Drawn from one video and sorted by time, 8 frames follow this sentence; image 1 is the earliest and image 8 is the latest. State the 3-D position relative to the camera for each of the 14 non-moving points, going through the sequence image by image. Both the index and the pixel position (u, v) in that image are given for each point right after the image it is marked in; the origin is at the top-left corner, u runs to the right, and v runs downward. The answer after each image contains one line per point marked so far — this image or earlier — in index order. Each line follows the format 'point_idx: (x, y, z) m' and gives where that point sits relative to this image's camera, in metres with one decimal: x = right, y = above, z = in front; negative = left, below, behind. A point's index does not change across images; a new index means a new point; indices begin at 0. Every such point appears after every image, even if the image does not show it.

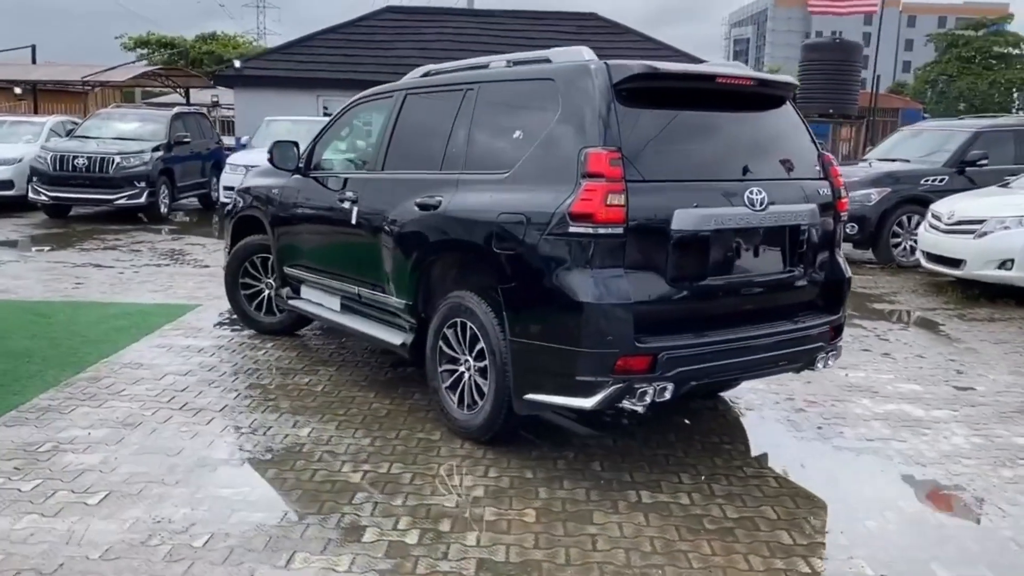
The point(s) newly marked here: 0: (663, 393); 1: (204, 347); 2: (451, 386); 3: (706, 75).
0: (+0.7, -0.5, +3.9) m
1: (-2.2, -0.4, +6.3) m
2: (-0.3, -0.5, +4.7) m
3: (+0.9, +1.0, +4.1) m
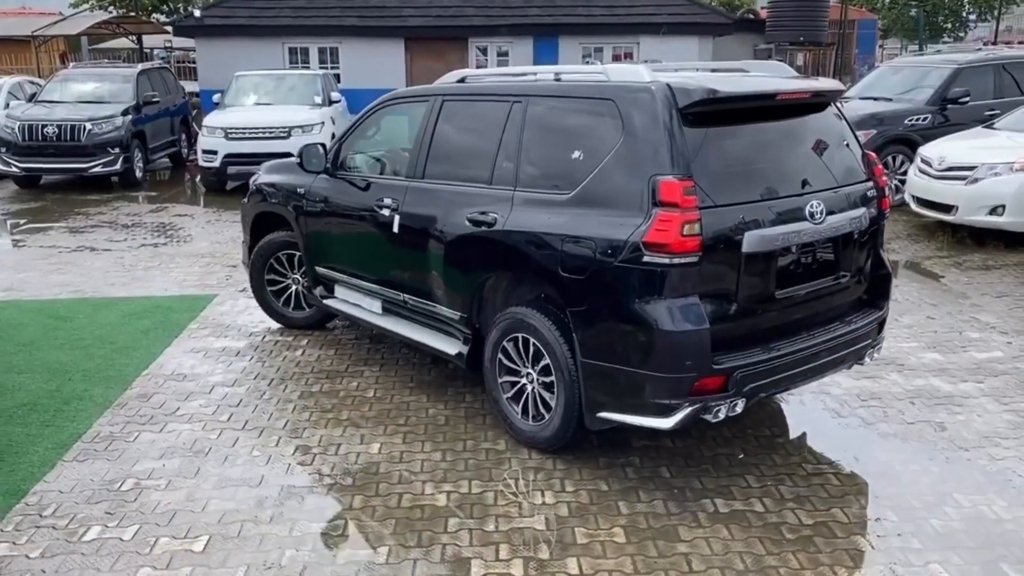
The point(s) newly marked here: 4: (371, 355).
0: (+1.0, -0.5, +4.1) m
1: (-1.9, -0.4, +6.4) m
2: (0.0, -0.6, +4.8) m
3: (+1.2, +0.9, +4.1) m
4: (-1.0, -0.5, +6.2) m
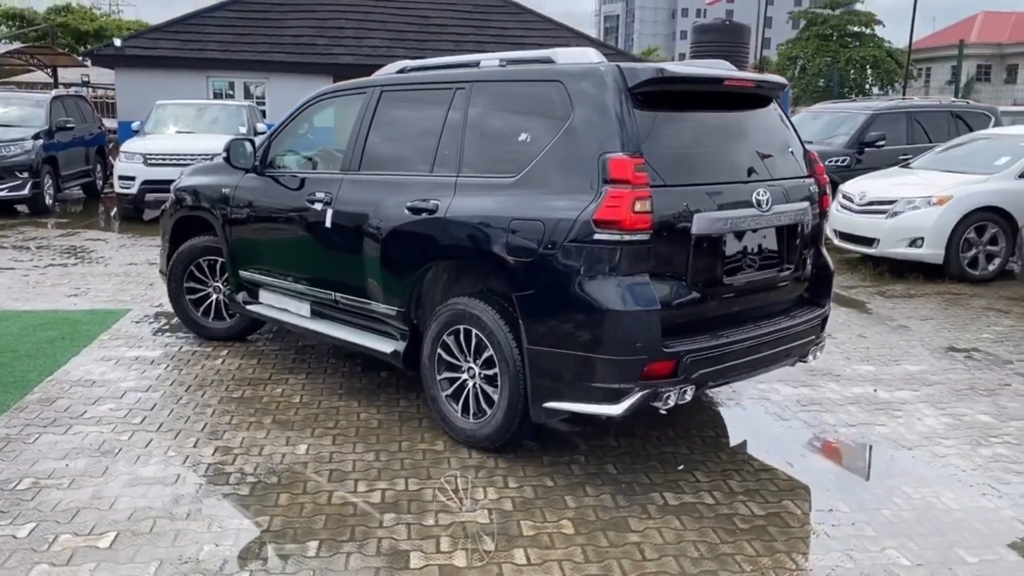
0: (+0.8, -0.5, +3.9) m
1: (-2.4, -0.5, +6.0) m
2: (-0.3, -0.5, +4.6) m
3: (+0.9, +1.0, +4.1) m
4: (-1.4, -0.5, +5.9) m
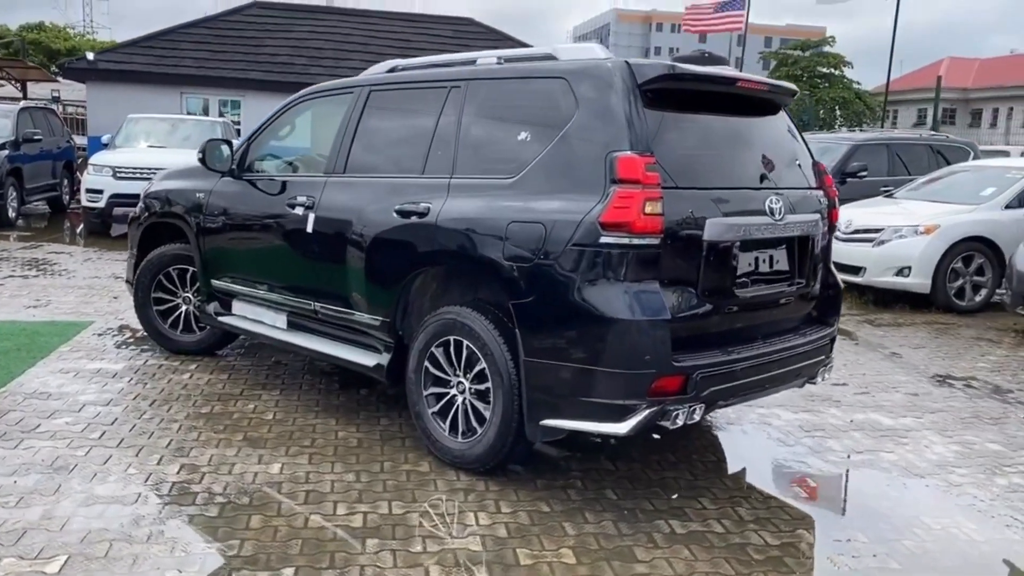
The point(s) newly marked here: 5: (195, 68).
0: (+0.7, -0.5, +3.7) m
1: (-2.5, -0.5, +5.6) m
2: (-0.3, -0.6, +4.3) m
3: (+0.9, +0.9, +3.9) m
4: (-1.5, -0.6, +5.5) m
5: (-6.3, +4.4, +17.8) m
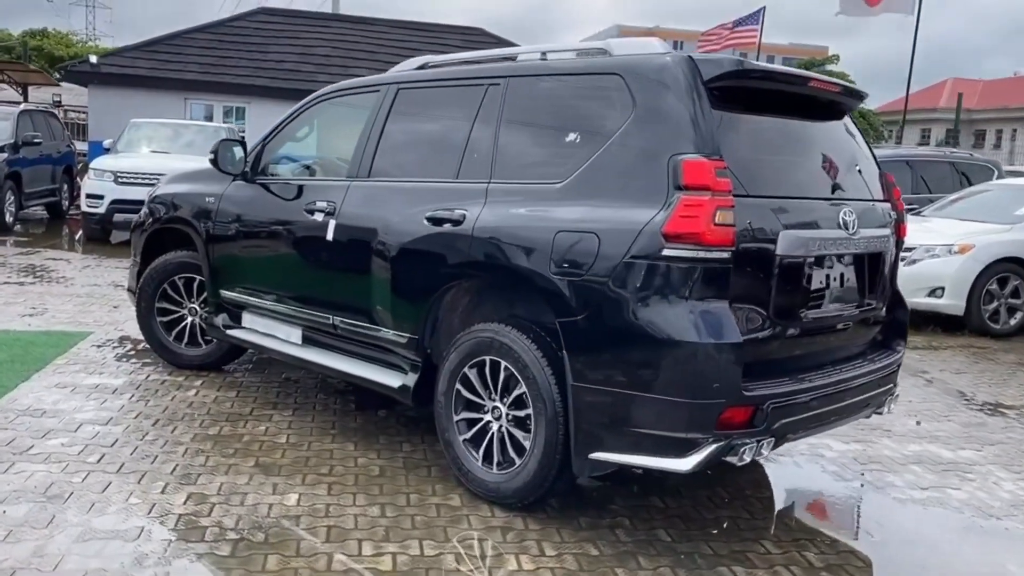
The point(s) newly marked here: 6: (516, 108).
0: (+0.9, -0.6, +3.3) m
1: (-2.3, -0.6, +5.2) m
2: (-0.2, -0.7, +3.9) m
3: (+1.1, +0.8, +3.6) m
4: (-1.3, -0.6, +5.1) m
5: (-6.1, +4.2, +17.5) m
6: (0.0, +0.8, +3.9) m
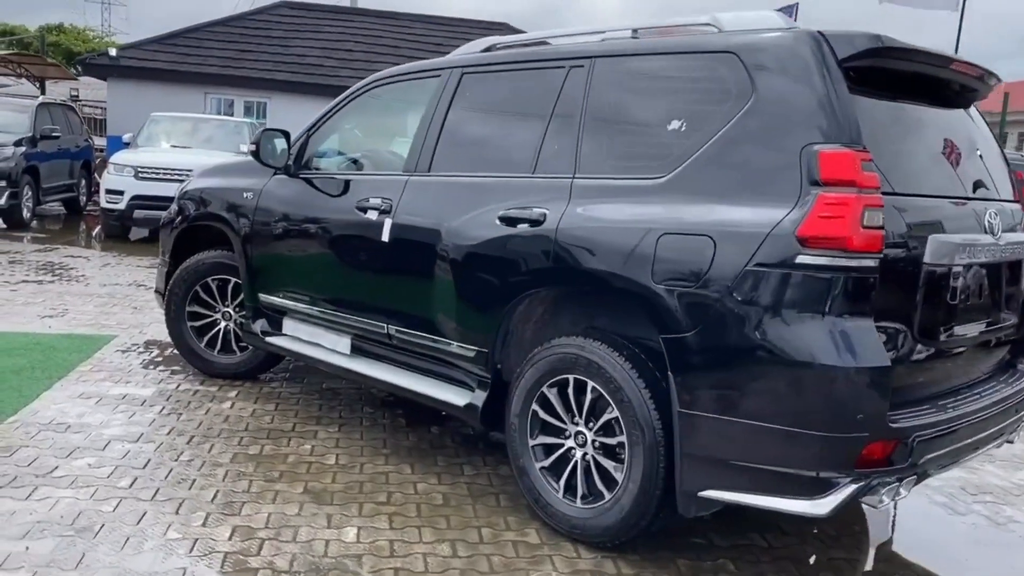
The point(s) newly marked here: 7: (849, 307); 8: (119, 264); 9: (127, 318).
0: (+1.2, -0.6, +2.8) m
1: (-2.0, -0.6, +4.8) m
2: (+0.1, -0.7, +3.5) m
3: (+1.5, +0.8, +3.1) m
4: (-1.0, -0.7, +4.7) m
5: (-5.6, +4.2, +17.1) m
6: (+0.4, +0.8, +3.5) m
7: (+1.0, -0.1, +2.7) m
8: (-4.3, +0.3, +9.7) m
9: (-3.0, -0.2, +6.9) m
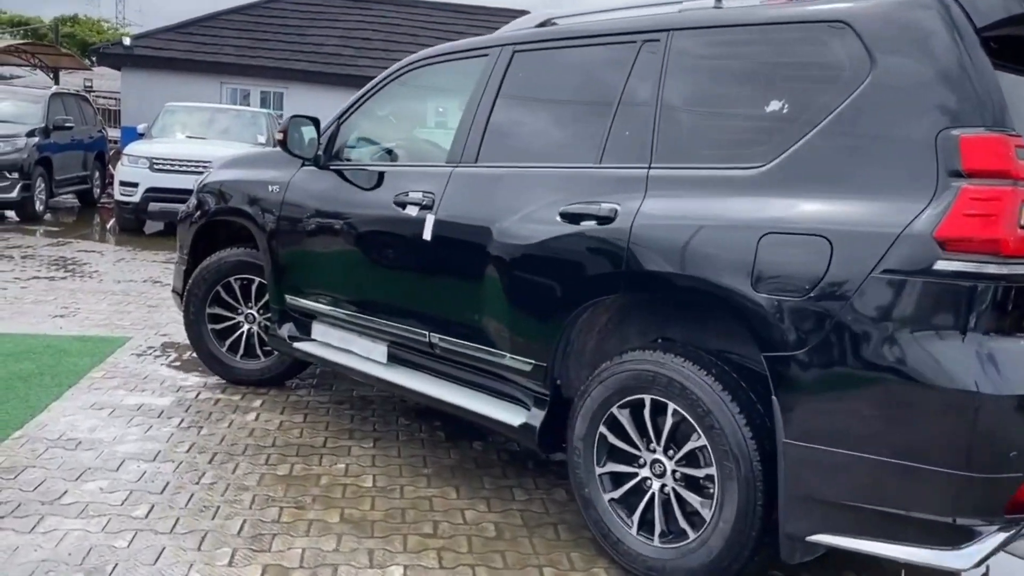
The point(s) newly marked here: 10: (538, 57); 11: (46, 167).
0: (+1.4, -0.7, +2.4) m
1: (-1.7, -0.6, +4.4) m
2: (+0.4, -0.7, +3.1) m
3: (+1.7, +0.8, +2.7) m
4: (-0.7, -0.7, +4.3) m
5: (-5.1, +4.3, +16.8) m
6: (+0.6, +0.7, +3.1) m
7: (+1.2, -0.1, +2.3) m
8: (-4.0, +0.3, +9.4) m
9: (-2.7, -0.2, +6.5) m
10: (+0.1, +0.9, +3.6) m
11: (-6.8, +1.7, +13.0) m
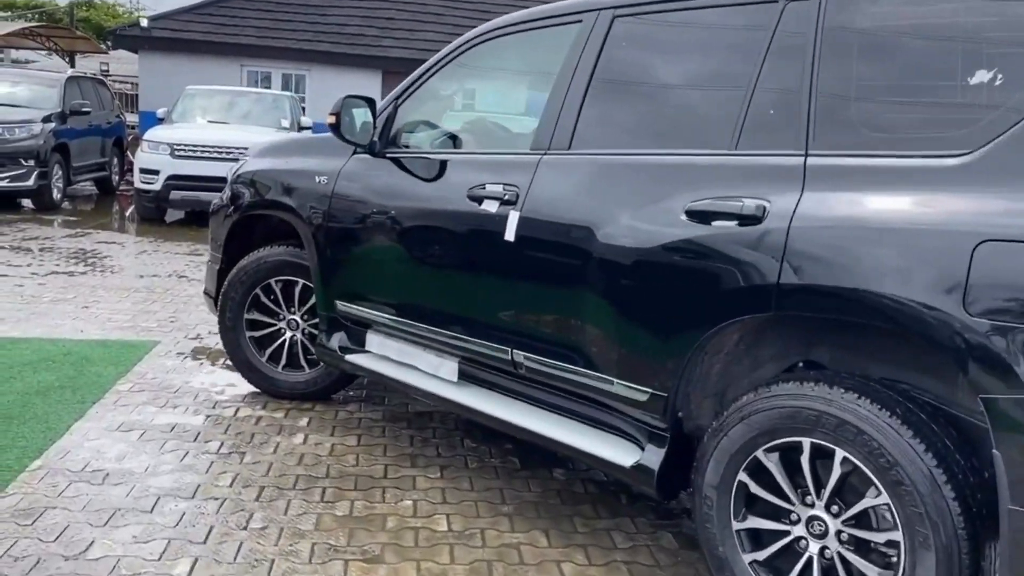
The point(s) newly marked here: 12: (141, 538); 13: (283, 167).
0: (+1.8, -0.7, +1.8) m
1: (-1.4, -0.6, +3.9) m
2: (+0.7, -0.8, +2.5) m
3: (+2.0, +0.7, +2.1) m
4: (-0.4, -0.7, +3.8) m
5: (-4.6, +4.5, +16.2) m
6: (+0.9, +0.7, +2.5) m
7: (+1.5, -0.1, +1.7) m
8: (-3.5, +0.4, +8.9) m
9: (-2.3, -0.2, +6.0) m
10: (+0.4, +0.9, +3.0) m
11: (-6.3, +1.9, +12.6) m
12: (-1.2, -0.8, +2.9) m
13: (-1.1, +0.6, +4.1) m
